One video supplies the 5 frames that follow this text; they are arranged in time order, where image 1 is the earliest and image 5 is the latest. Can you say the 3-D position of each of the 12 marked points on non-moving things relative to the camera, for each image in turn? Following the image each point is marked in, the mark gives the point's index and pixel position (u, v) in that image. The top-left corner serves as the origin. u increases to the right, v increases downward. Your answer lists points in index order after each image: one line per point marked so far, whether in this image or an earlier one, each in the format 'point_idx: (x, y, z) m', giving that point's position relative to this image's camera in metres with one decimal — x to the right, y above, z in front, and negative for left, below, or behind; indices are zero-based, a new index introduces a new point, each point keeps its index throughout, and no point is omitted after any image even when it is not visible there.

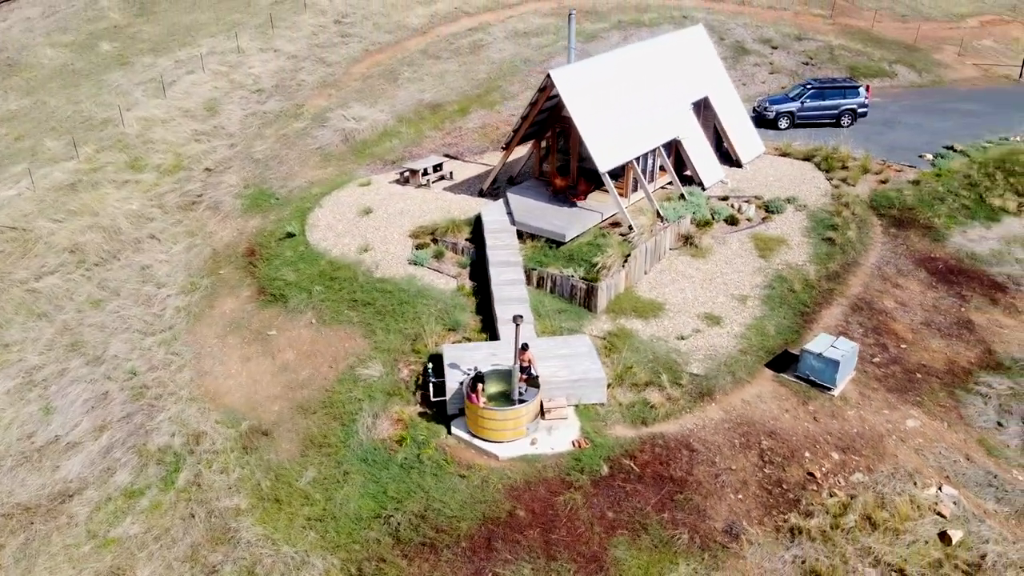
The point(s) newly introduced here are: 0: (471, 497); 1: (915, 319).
0: (-0.6, -3.3, +13.2) m
1: (+8.9, -0.6, +18.0) m
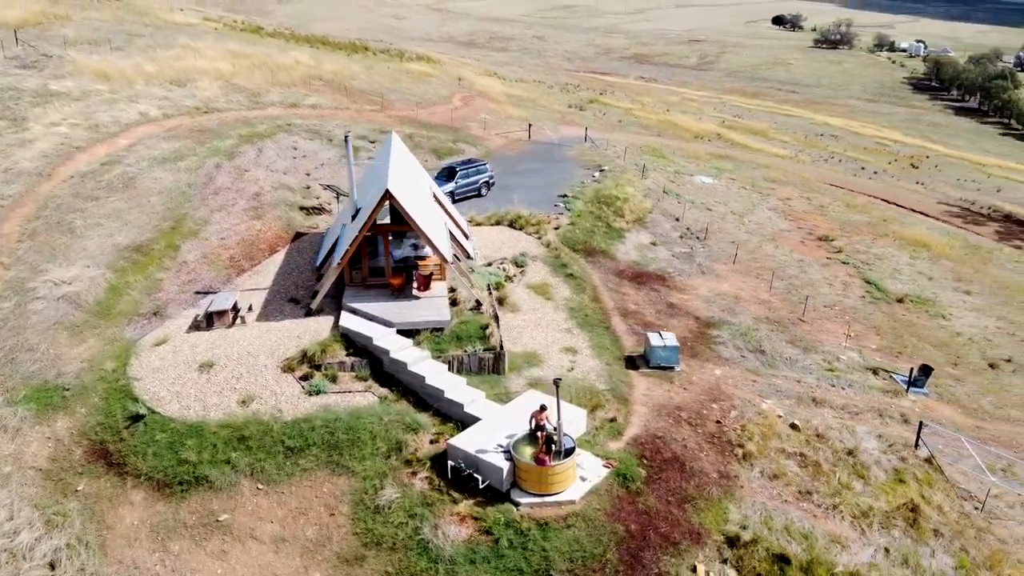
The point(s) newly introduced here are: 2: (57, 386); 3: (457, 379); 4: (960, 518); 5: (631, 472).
0: (+1.5, -4.6, +15.4) m
1: (+4.3, -0.5, +25.3) m
2: (-10.0, -2.1, +18.4) m
3: (-1.2, -2.0, +18.9) m
4: (+10.0, -5.1, +18.6) m
5: (+2.4, -3.8, +17.0) m
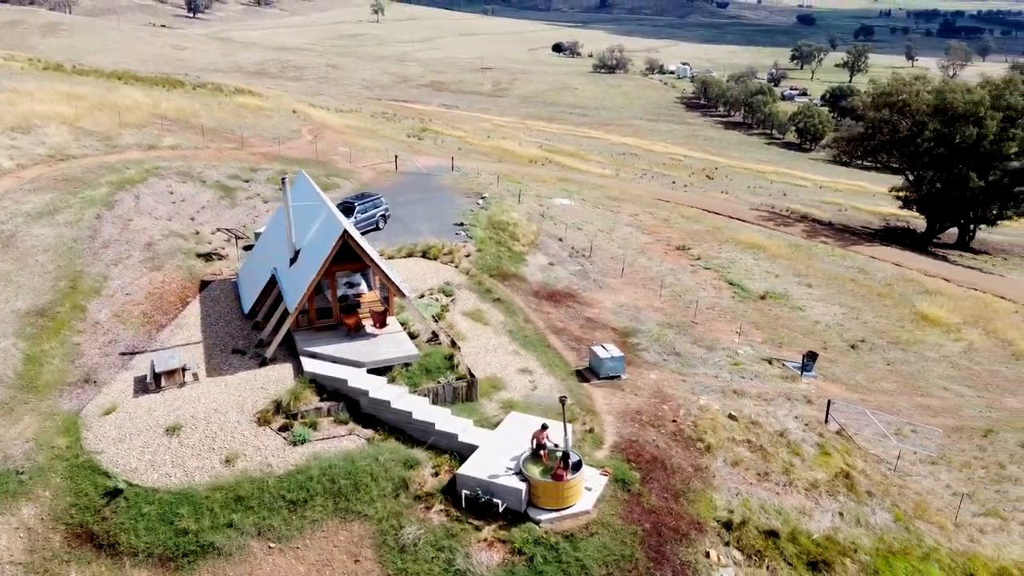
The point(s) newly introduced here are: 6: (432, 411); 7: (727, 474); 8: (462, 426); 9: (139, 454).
0: (+2.0, -5.0, +16.4) m
1: (+2.0, -1.1, +26.7) m
2: (-10.0, -3.6, +16.5) m
3: (-1.6, -2.8, +19.2) m
4: (+9.6, -4.8, +21.6) m
5: (+2.5, -4.1, +18.2) m
6: (-1.8, -2.8, +18.9) m
7: (+5.1, -4.4, +19.7) m
8: (-1.1, -3.1, +18.7) m
9: (-7.7, -3.4, +17.3) m
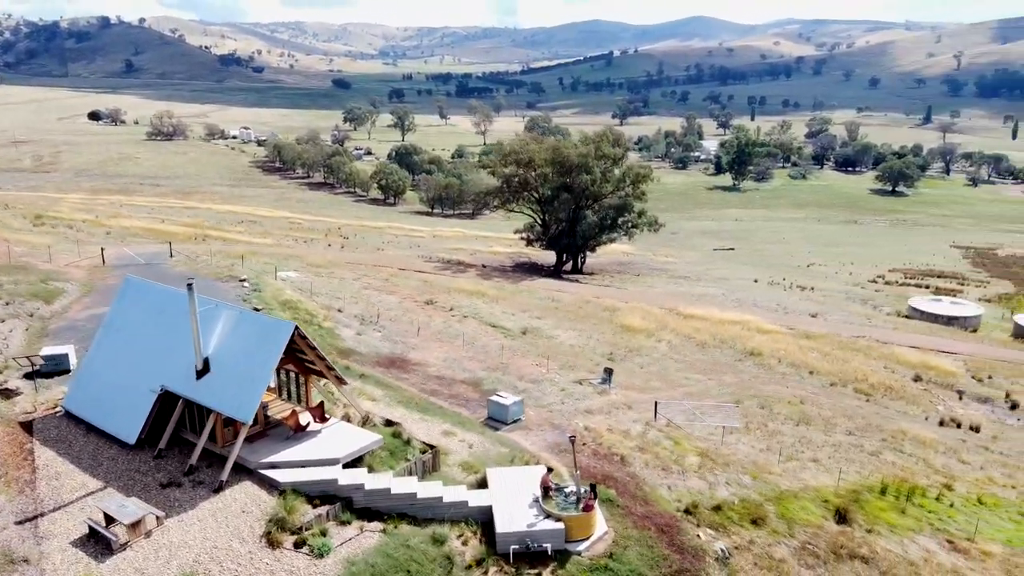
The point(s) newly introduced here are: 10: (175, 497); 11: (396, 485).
0: (+3.0, -5.9, +19.0) m
1: (-2.8, -3.2, +28.0) m
2: (-7.6, -6.2, +13.0) m
3: (-1.9, -4.6, +19.6) m
4: (+6.8, -5.3, +27.3) m
5: (+2.3, -5.2, +20.8) m
6: (-1.9, -4.5, +19.2) m
7: (+3.8, -5.3, +23.4) m
8: (-1.2, -4.7, +19.4) m
9: (-6.0, -5.8, +14.8) m
10: (-7.4, -4.5, +18.2) m
11: (-2.7, -4.5, +19.1) m
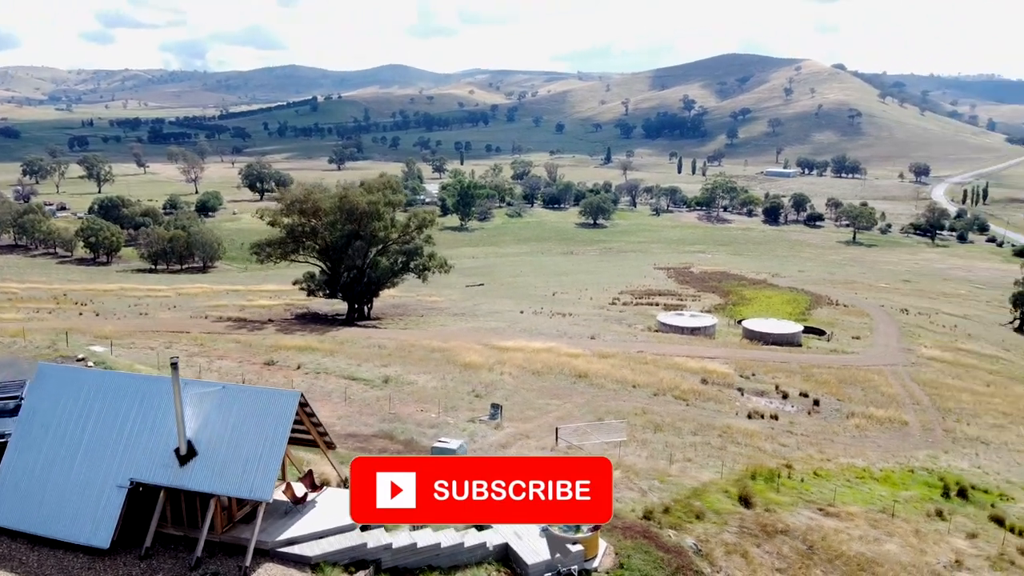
0: (+3.2, -6.7, +21.0) m
1: (-5.5, -5.0, +27.5) m
2: (-4.6, -7.5, +11.8) m
3: (-1.6, -5.8, +19.9) m
4: (+3.9, -6.3, +30.2) m
5: (+1.9, -6.2, +22.5) m
6: (-1.6, -5.7, +19.6) m
7: (+2.5, -6.3, +25.4) m
8: (-0.9, -5.9, +20.0) m
9: (-3.8, -7.1, +14.0) m
10: (-6.3, -6.1, +16.7) m
11: (-2.2, -5.7, +19.2) m
